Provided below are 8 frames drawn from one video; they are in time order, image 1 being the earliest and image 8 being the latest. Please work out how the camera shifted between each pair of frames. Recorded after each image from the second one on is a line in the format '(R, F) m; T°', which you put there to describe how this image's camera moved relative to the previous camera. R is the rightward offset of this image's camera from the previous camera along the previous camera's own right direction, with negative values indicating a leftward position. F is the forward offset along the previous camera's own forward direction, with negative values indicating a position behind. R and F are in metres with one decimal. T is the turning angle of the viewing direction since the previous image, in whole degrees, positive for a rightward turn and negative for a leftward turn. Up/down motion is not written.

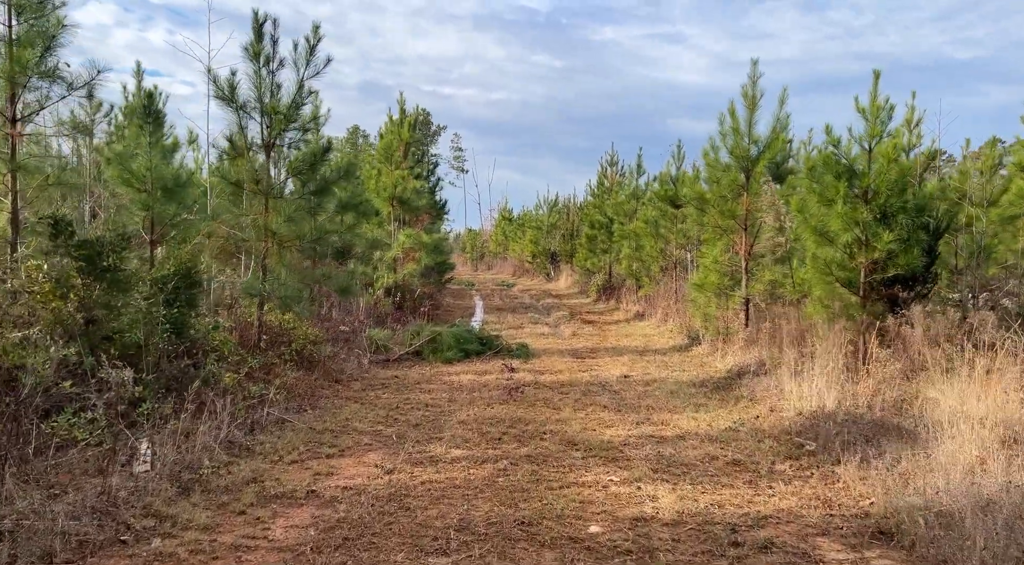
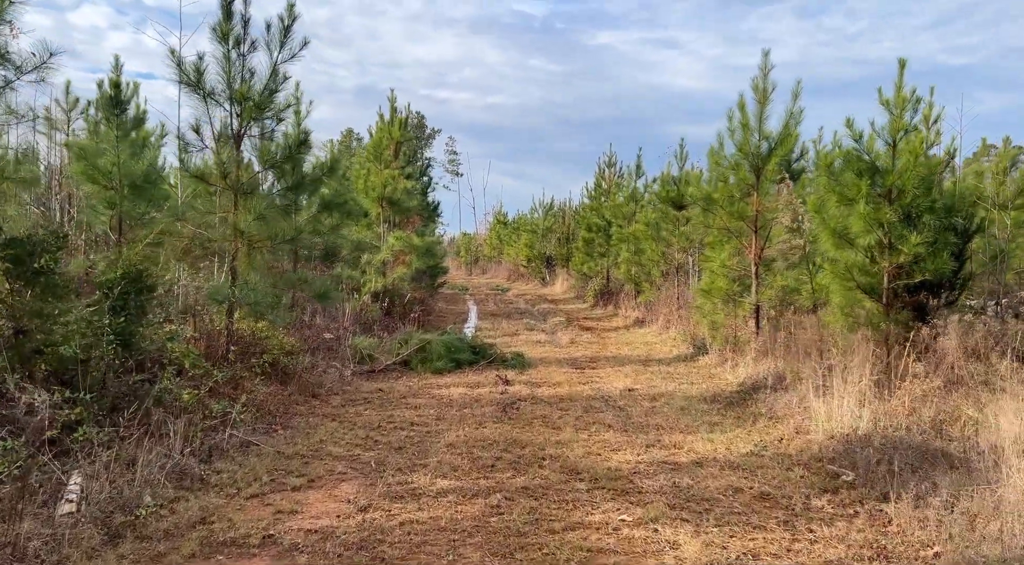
(0.0, +0.9) m; 0°
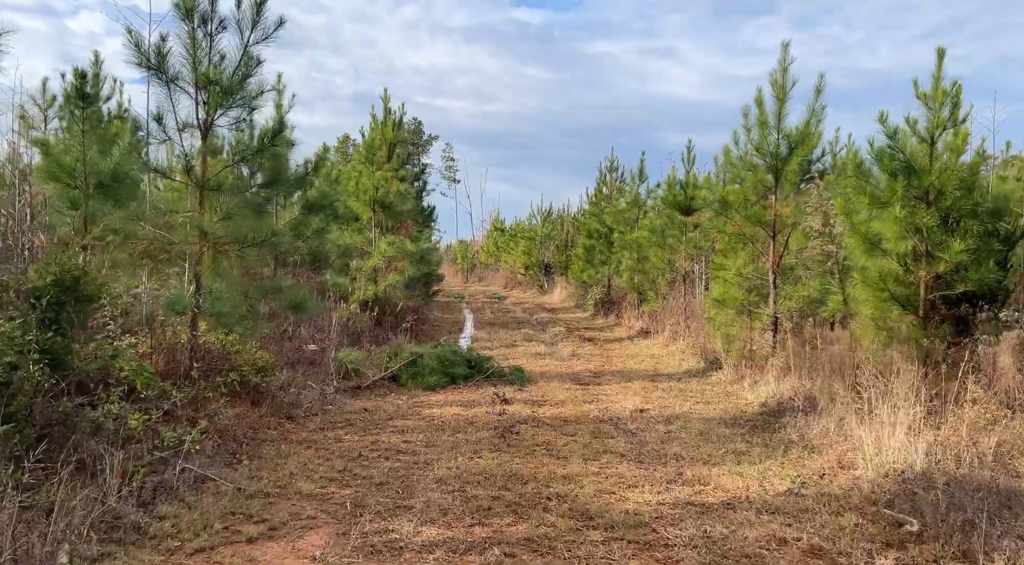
(0.0, +1.0) m; 0°
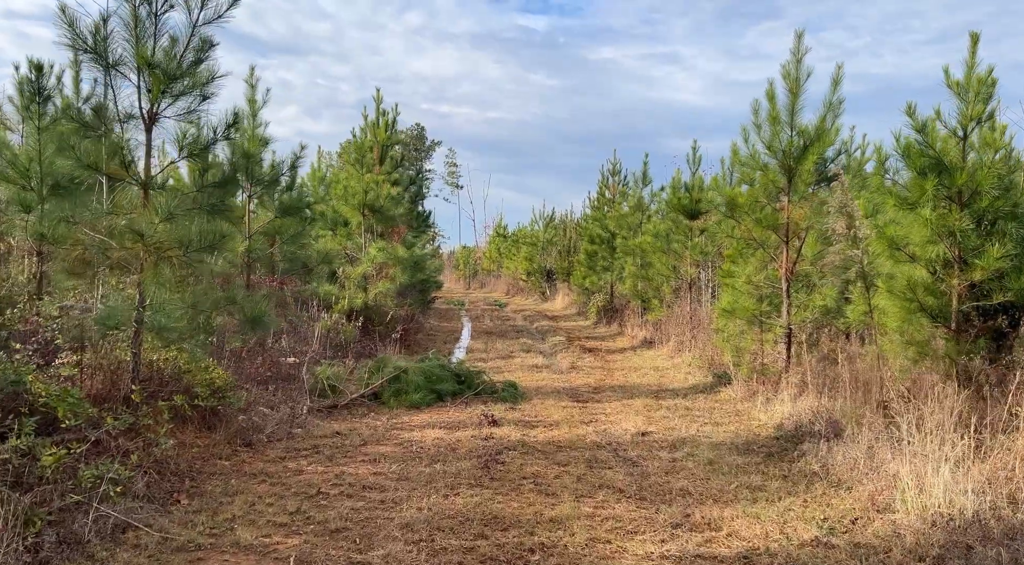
(+0.2, +0.9) m; 0°
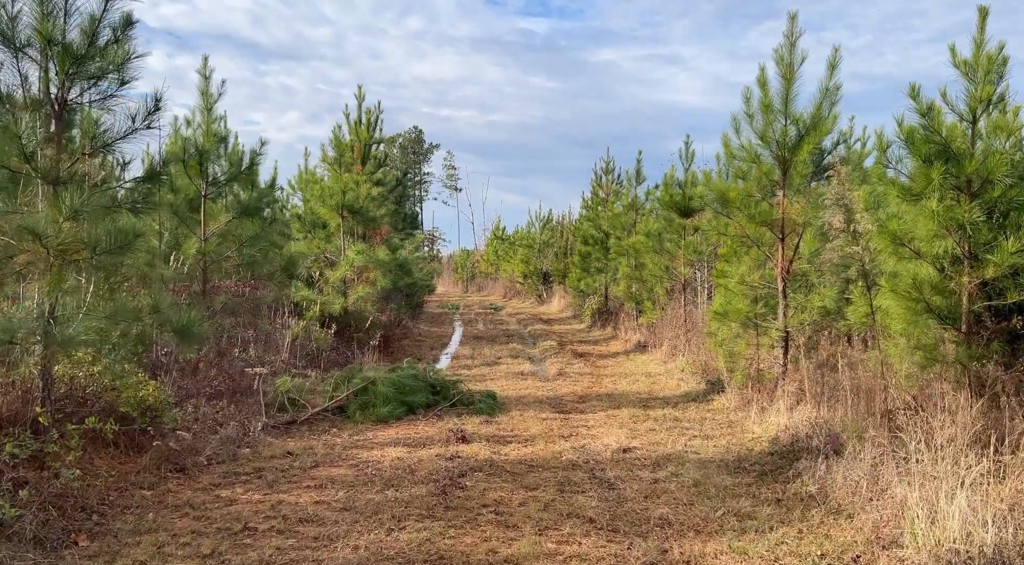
(+0.3, +0.8) m; 0°
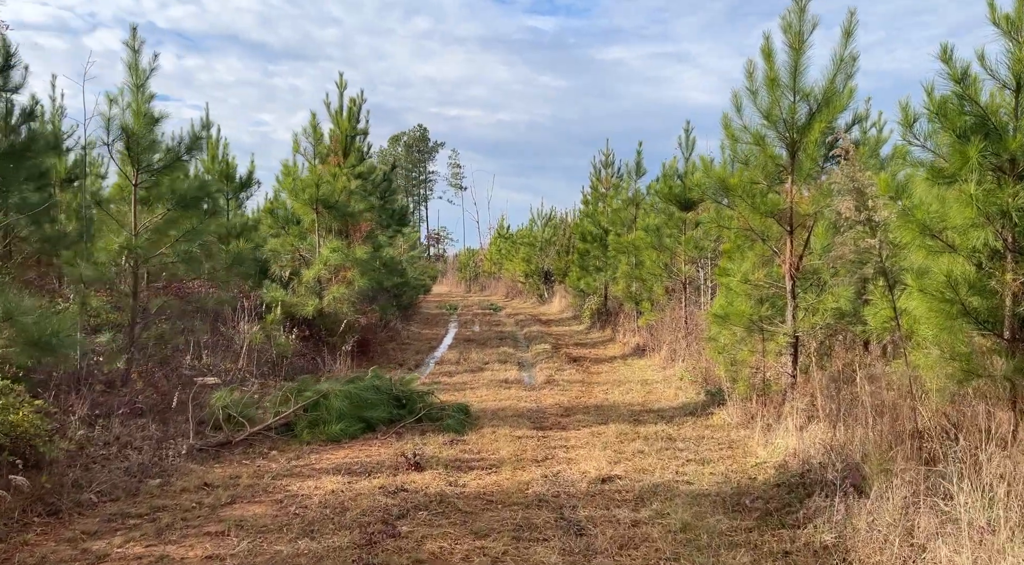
(+0.4, +1.2) m; -1°
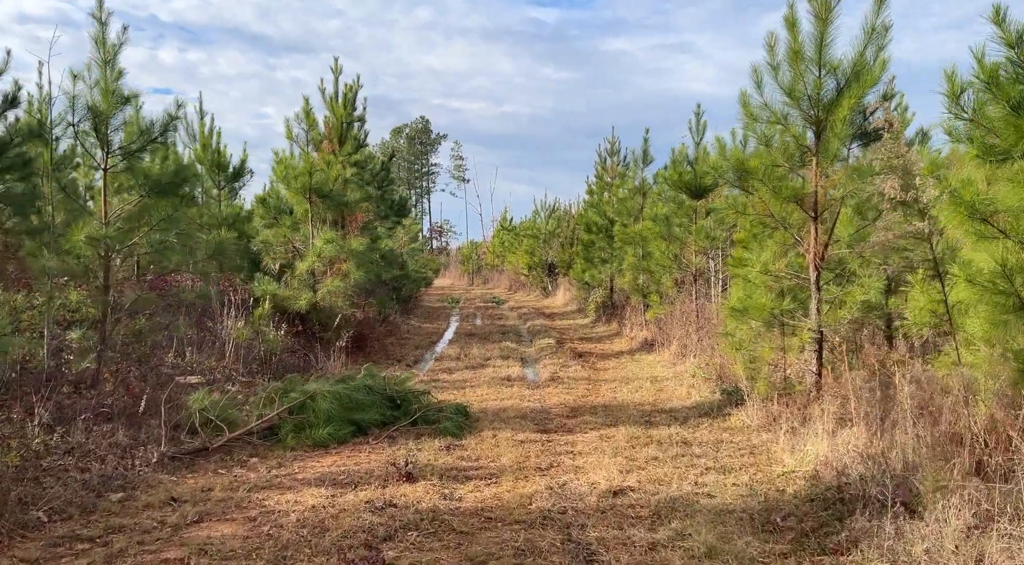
(0.0, +0.7) m; 0°
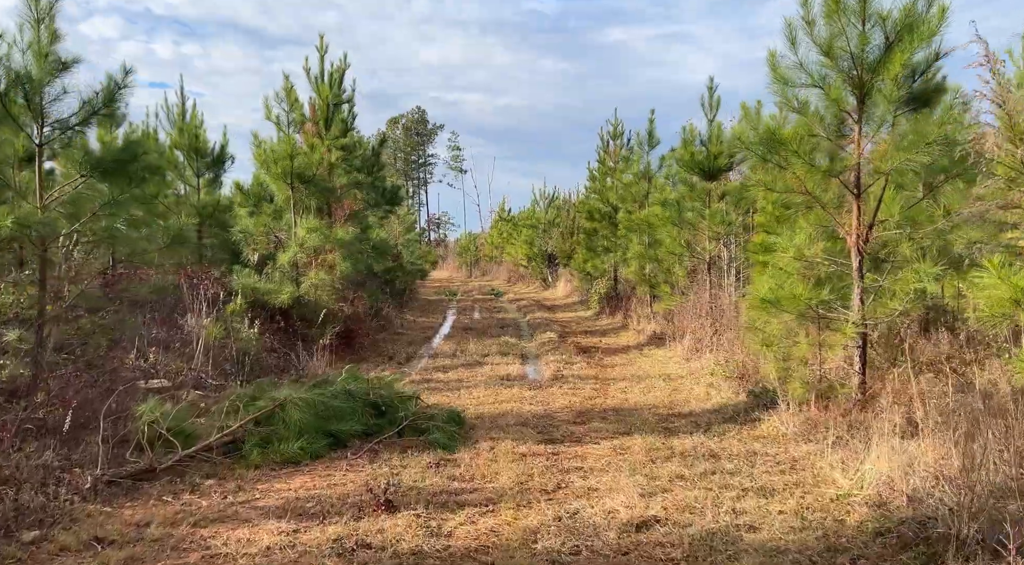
(0.0, +1.1) m; 0°
